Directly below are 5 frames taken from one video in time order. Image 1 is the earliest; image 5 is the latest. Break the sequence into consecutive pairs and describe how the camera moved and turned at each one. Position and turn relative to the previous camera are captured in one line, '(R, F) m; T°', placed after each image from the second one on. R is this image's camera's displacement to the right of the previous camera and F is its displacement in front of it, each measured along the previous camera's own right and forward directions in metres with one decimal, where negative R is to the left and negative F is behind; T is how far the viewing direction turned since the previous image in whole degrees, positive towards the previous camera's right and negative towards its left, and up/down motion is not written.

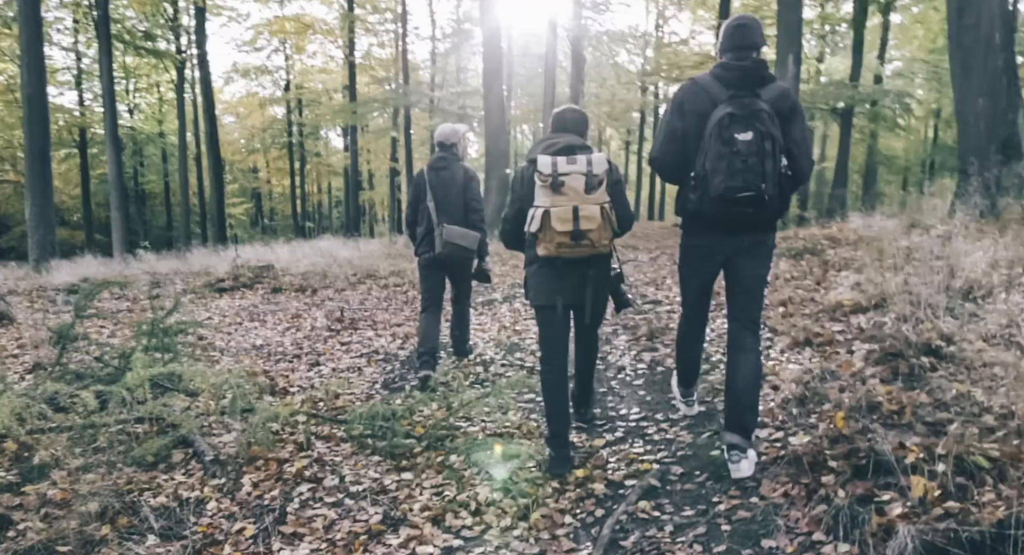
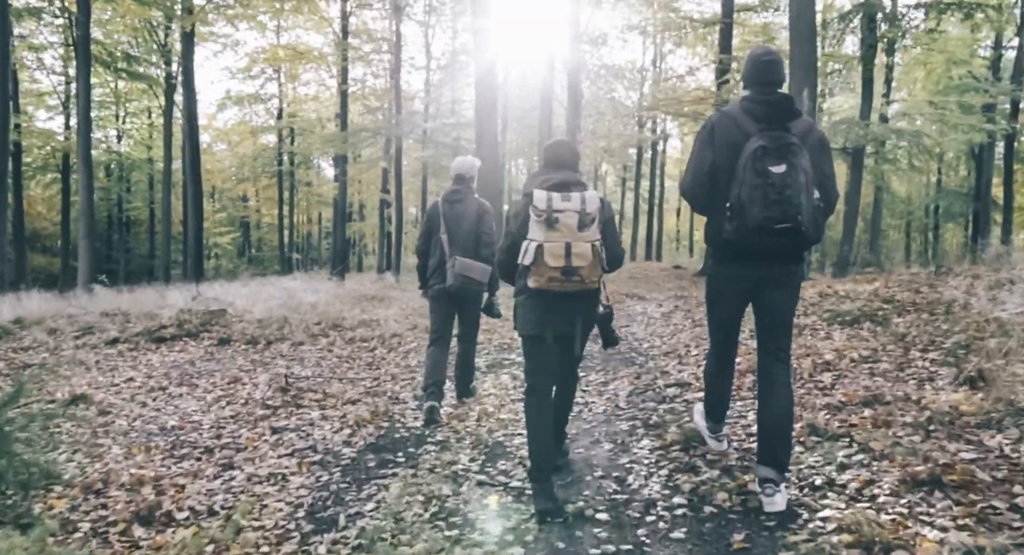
(+0.1, +1.9) m; +1°
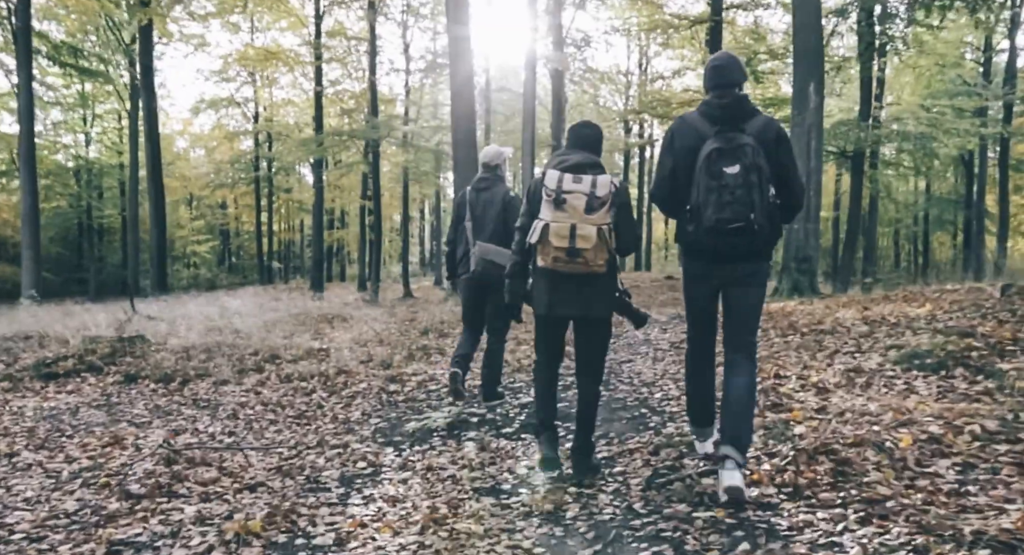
(+0.1, +2.1) m; +1°
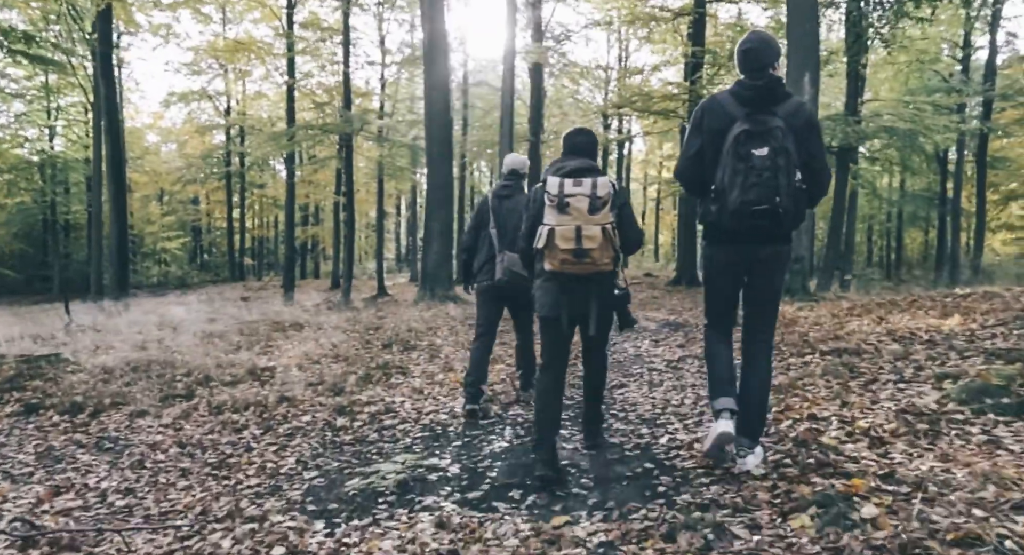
(+0.1, +1.4) m; +2°
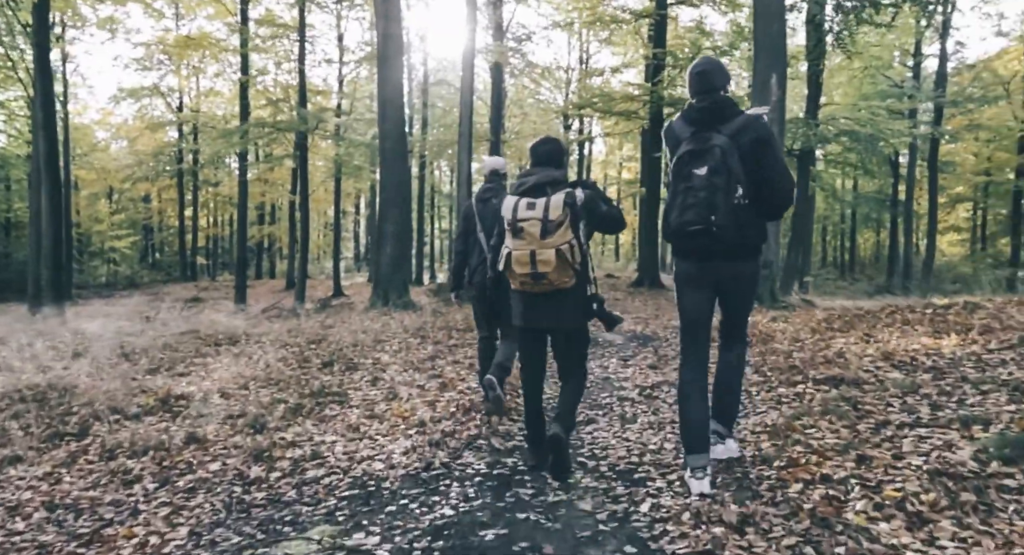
(+0.1, +1.1) m; +3°
